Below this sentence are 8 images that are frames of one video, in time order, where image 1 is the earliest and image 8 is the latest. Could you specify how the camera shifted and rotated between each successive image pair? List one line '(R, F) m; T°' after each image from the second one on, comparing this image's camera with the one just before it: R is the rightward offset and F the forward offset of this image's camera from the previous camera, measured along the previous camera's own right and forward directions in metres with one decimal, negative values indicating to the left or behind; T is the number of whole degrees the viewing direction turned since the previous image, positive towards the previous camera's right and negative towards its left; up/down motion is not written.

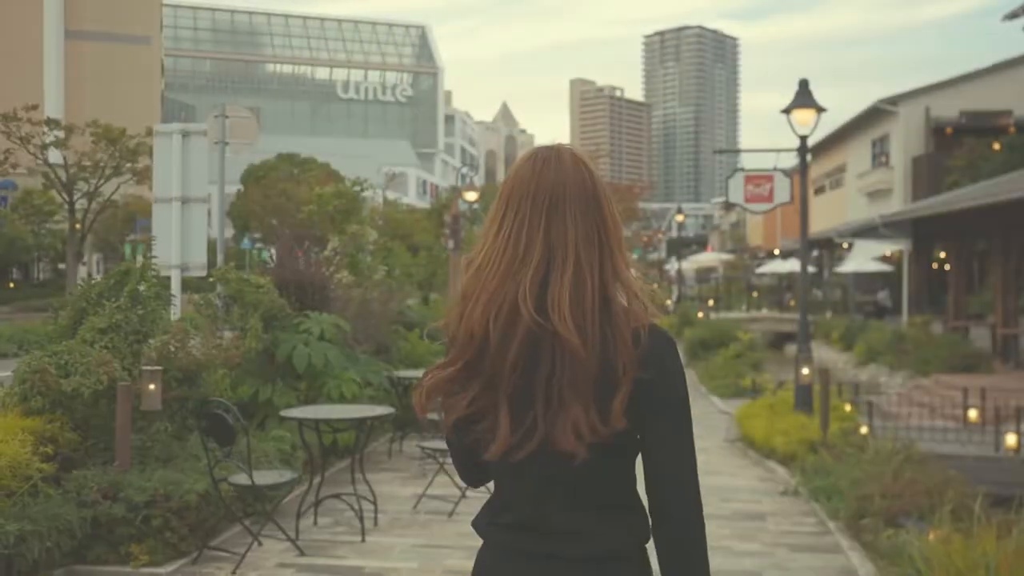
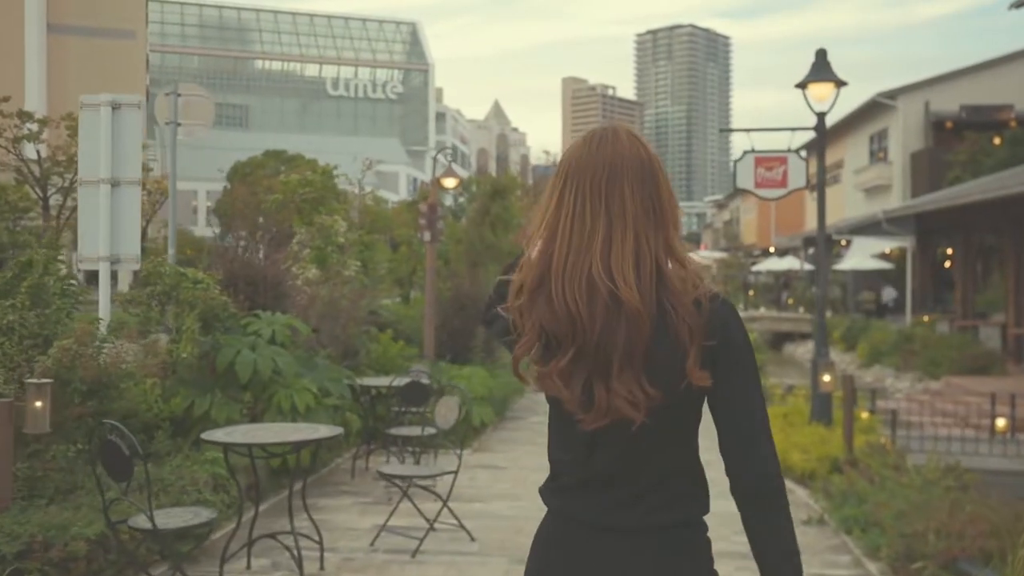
(+0.1, +1.2) m; 0°
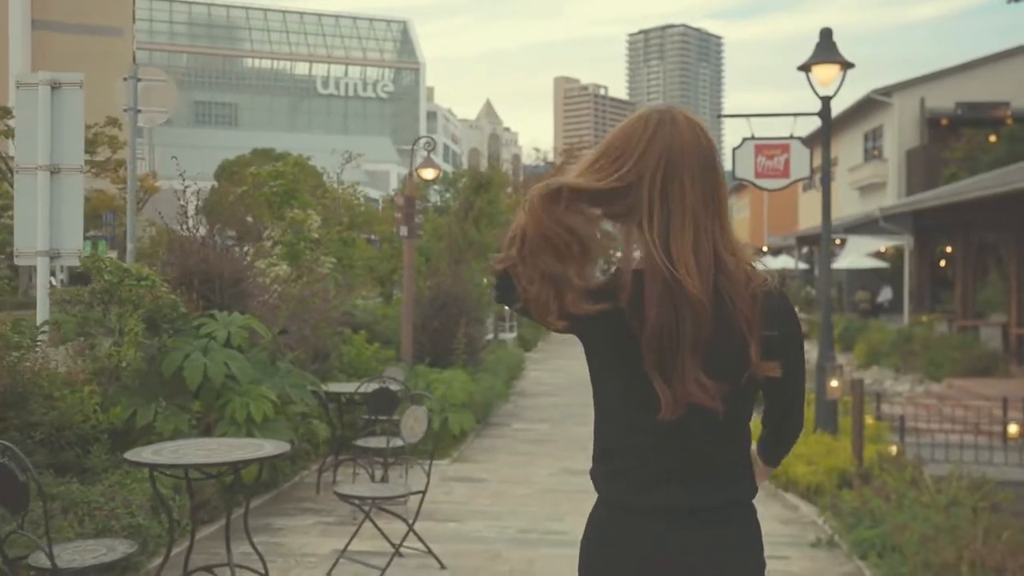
(+0.1, +0.7) m; 0°
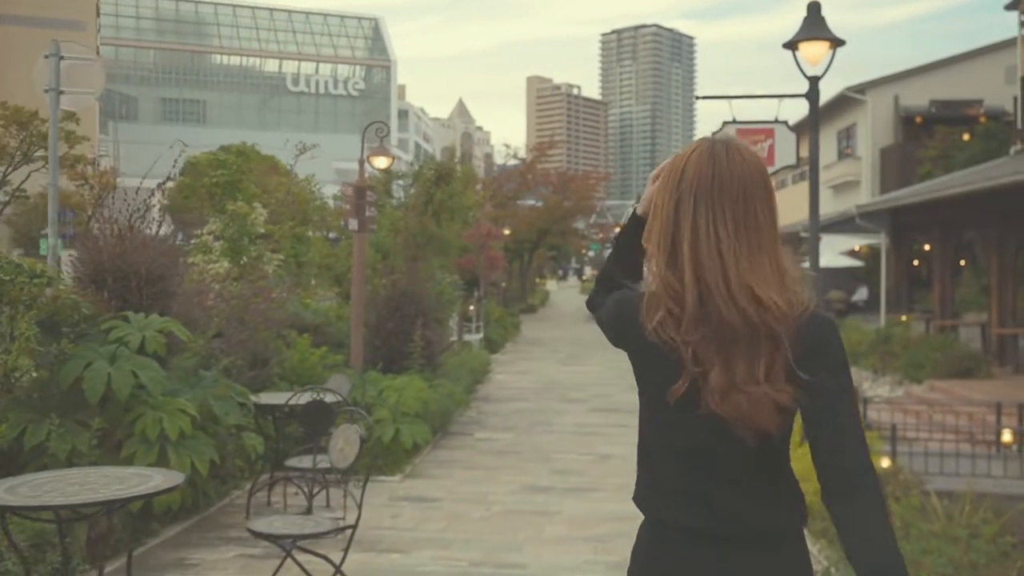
(+0.1, +0.8) m; +1°
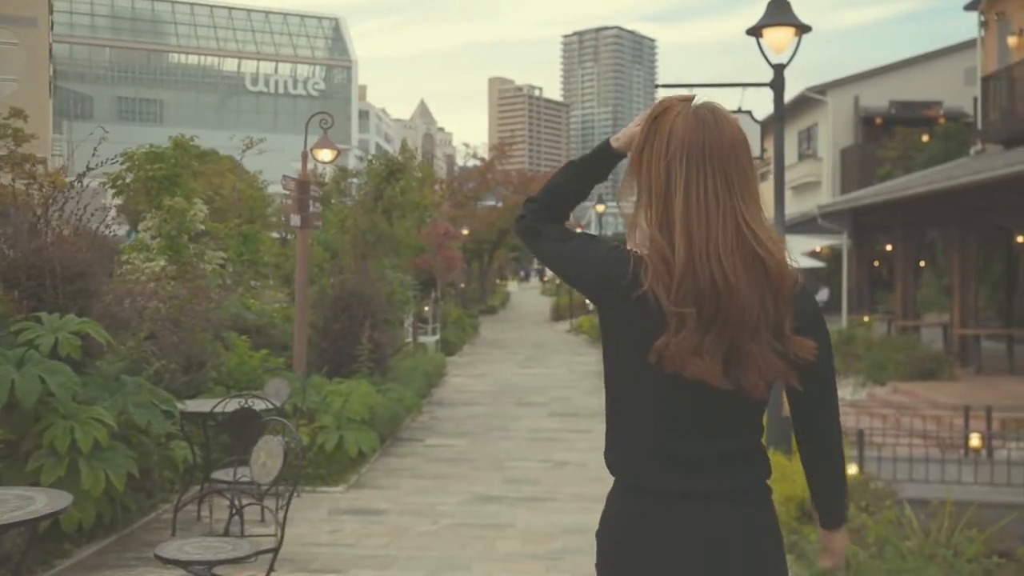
(+0.1, +0.5) m; +2°
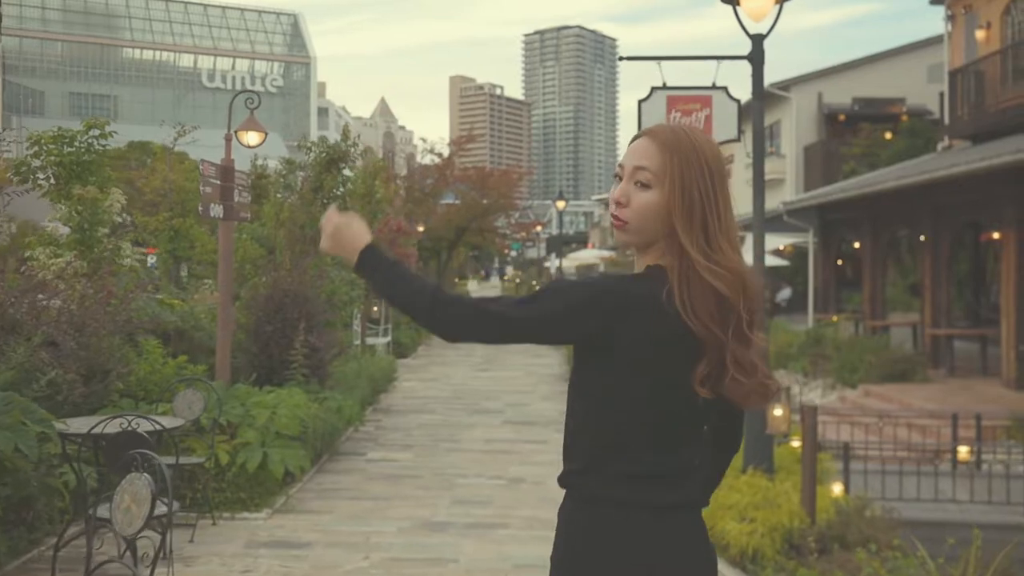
(+0.1, +0.9) m; +2°
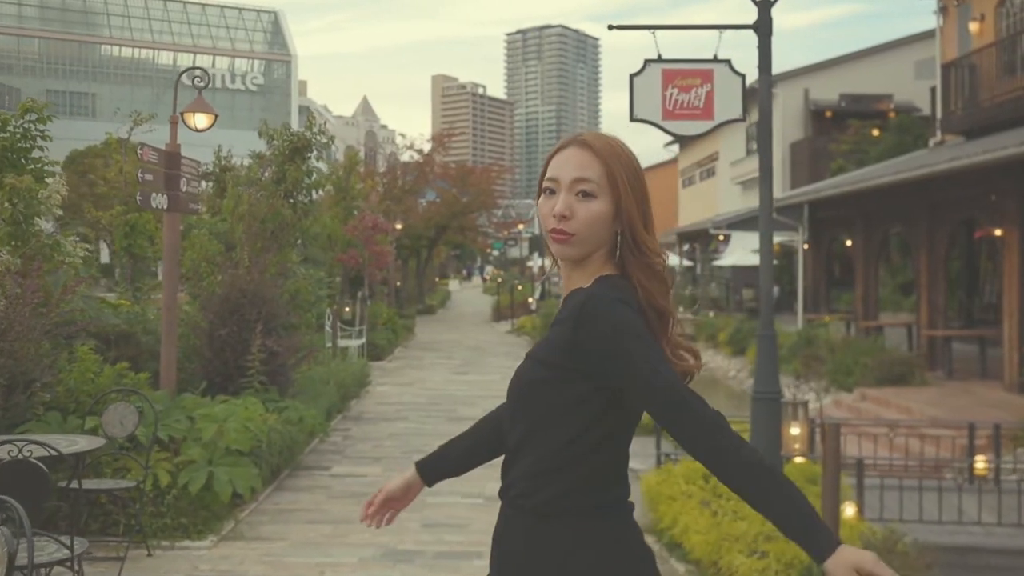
(0.0, +0.8) m; +1°
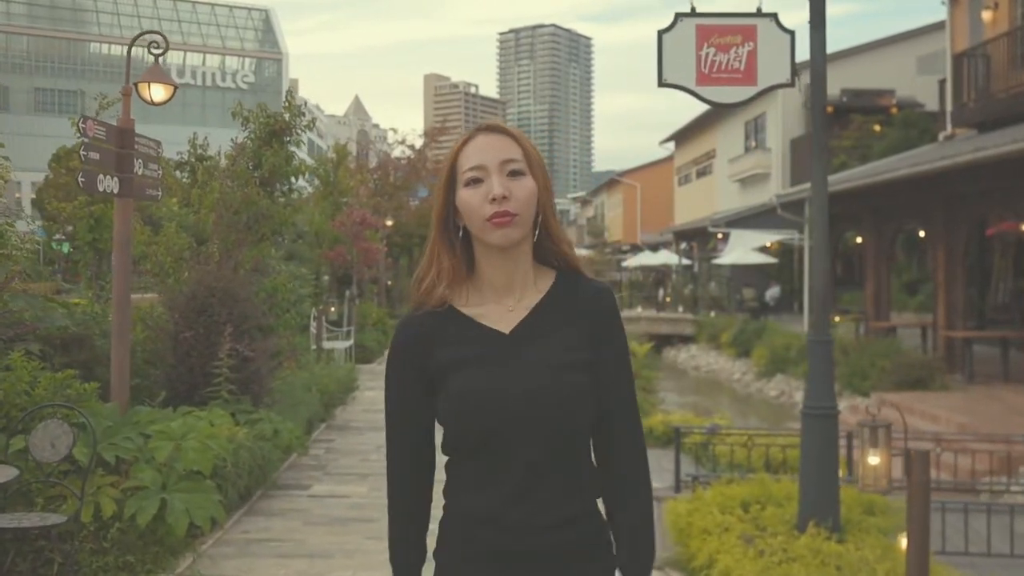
(-0.1, +1.0) m; 0°
